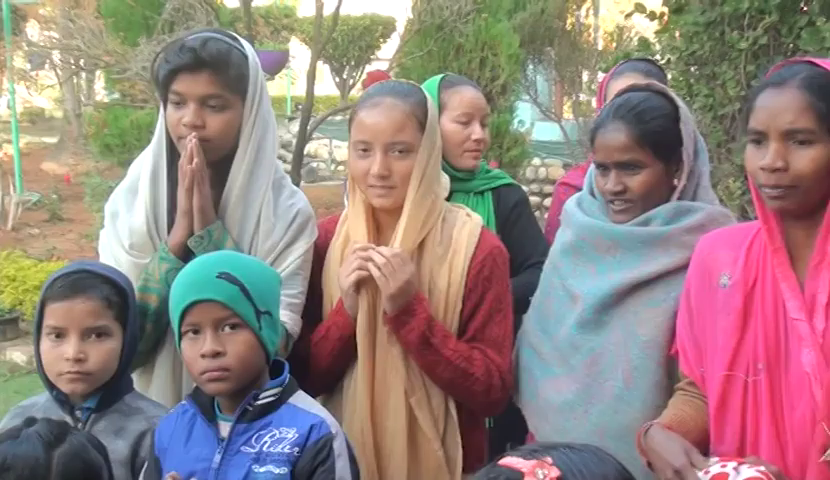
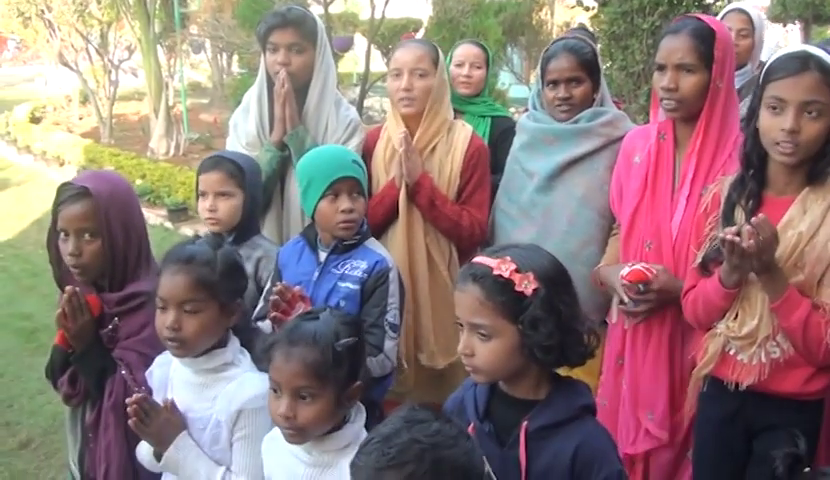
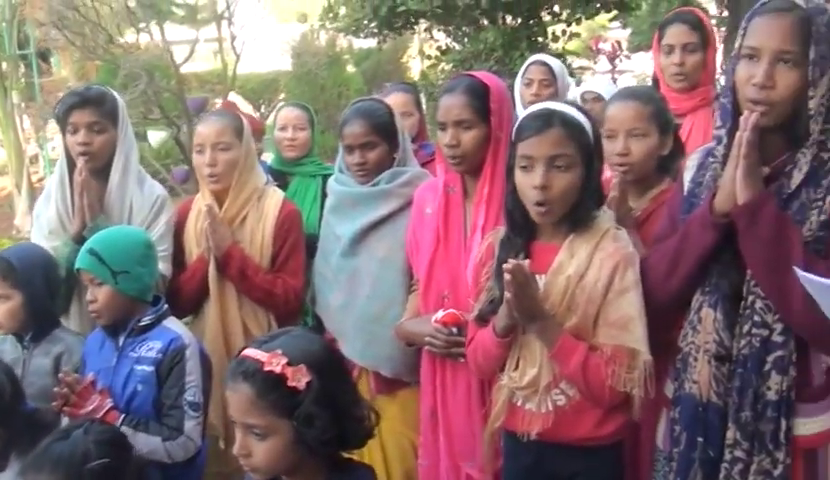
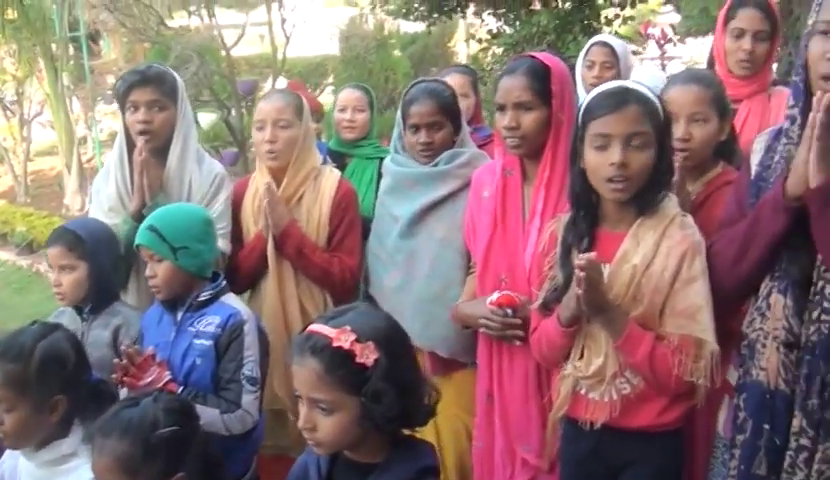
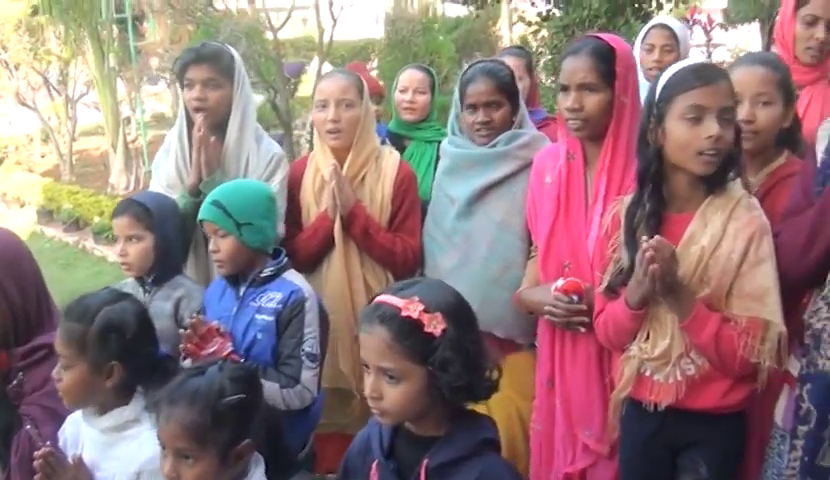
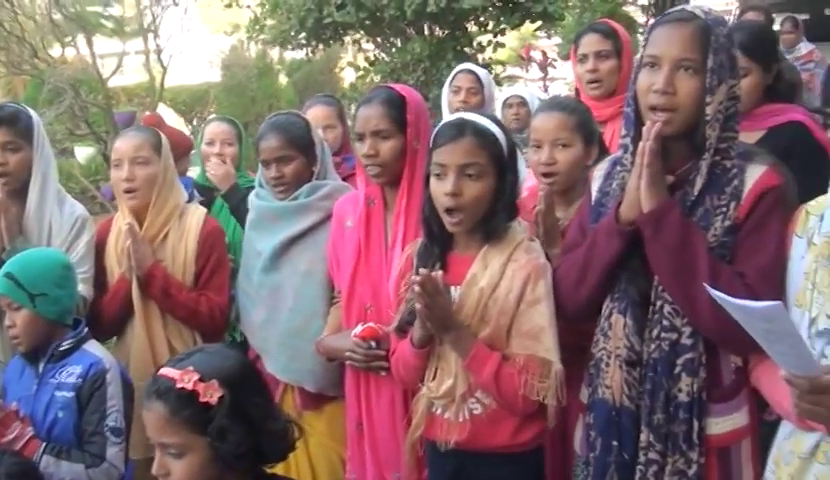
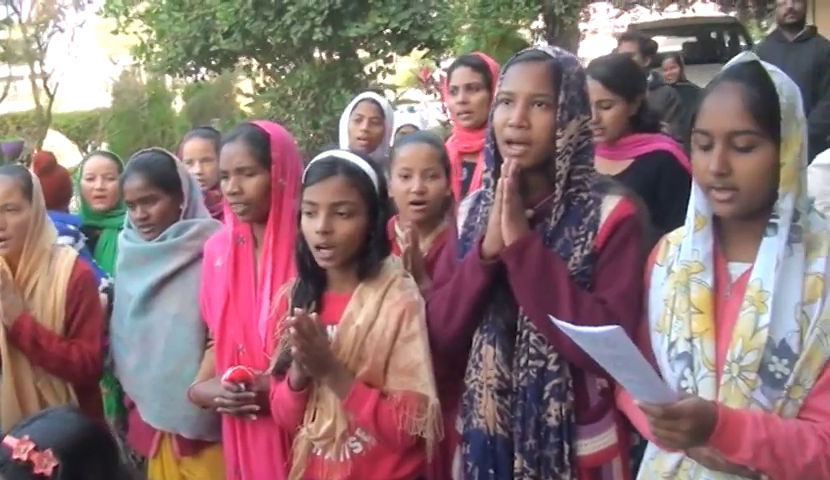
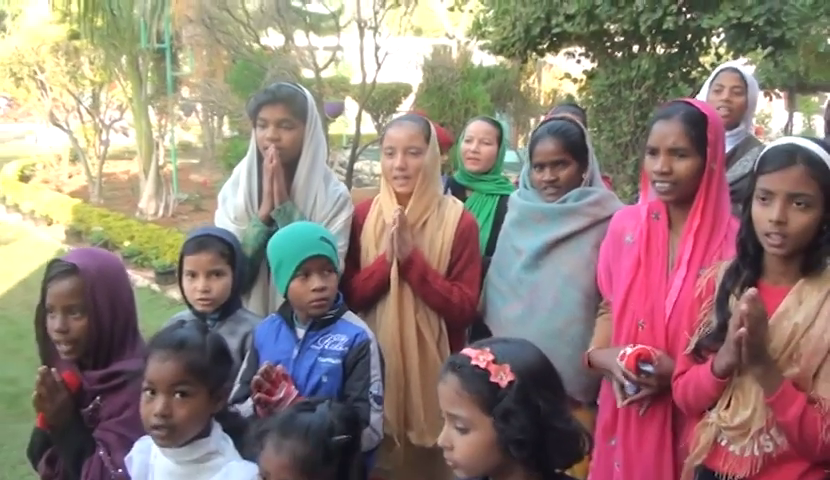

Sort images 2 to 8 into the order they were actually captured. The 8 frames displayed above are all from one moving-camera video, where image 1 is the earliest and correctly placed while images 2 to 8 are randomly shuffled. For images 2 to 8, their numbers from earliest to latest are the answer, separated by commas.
8, 2, 5, 4, 3, 6, 7
